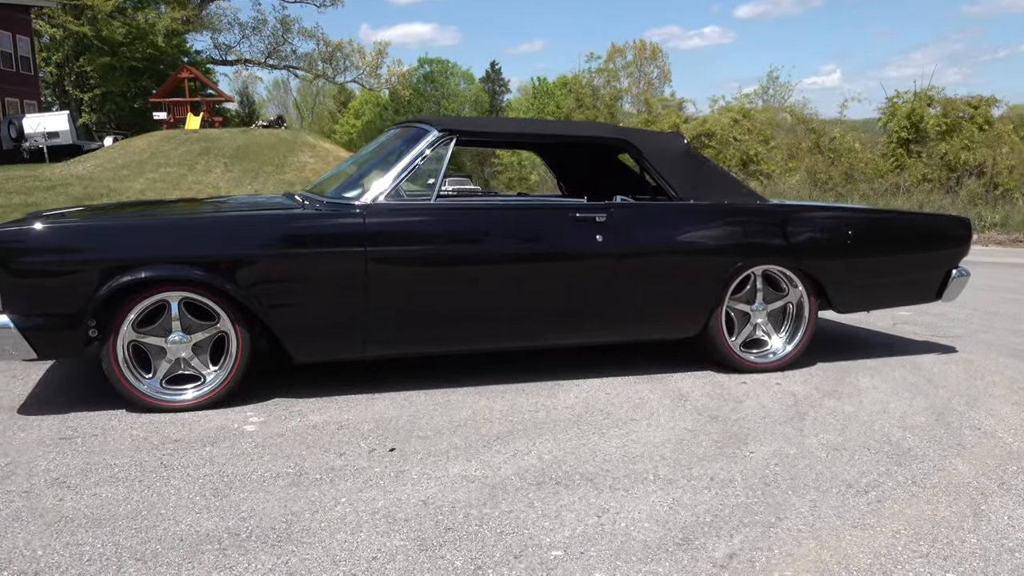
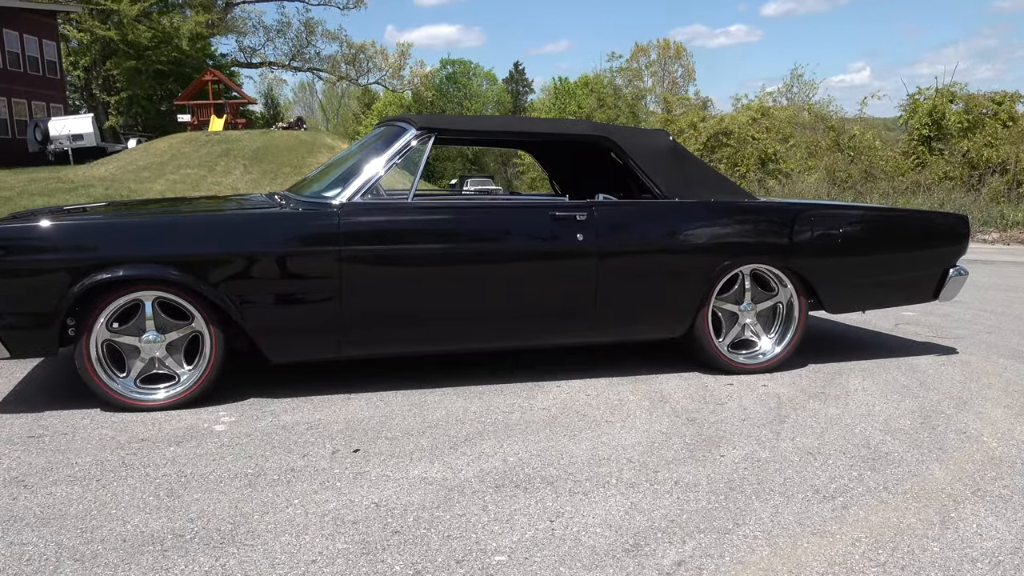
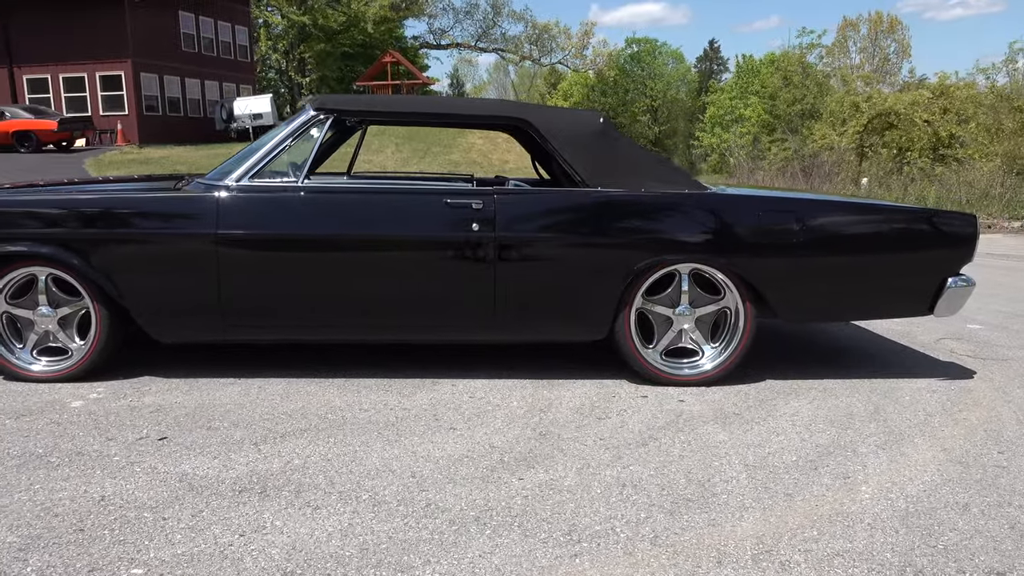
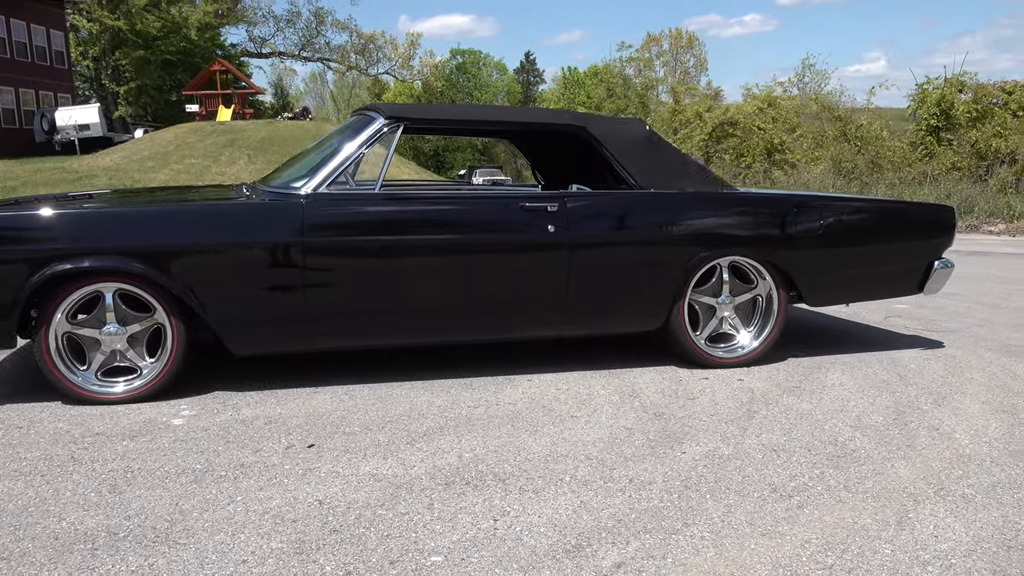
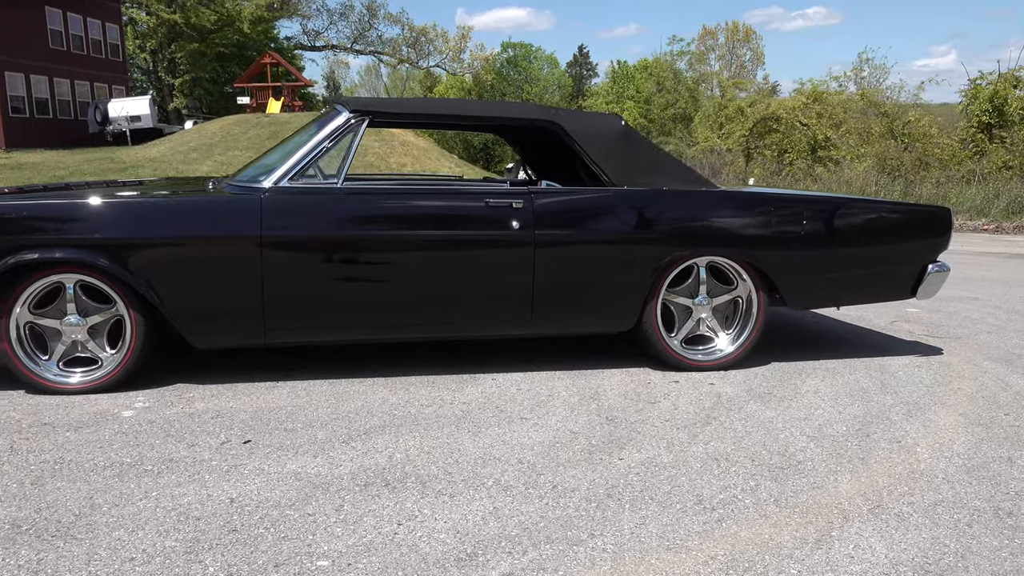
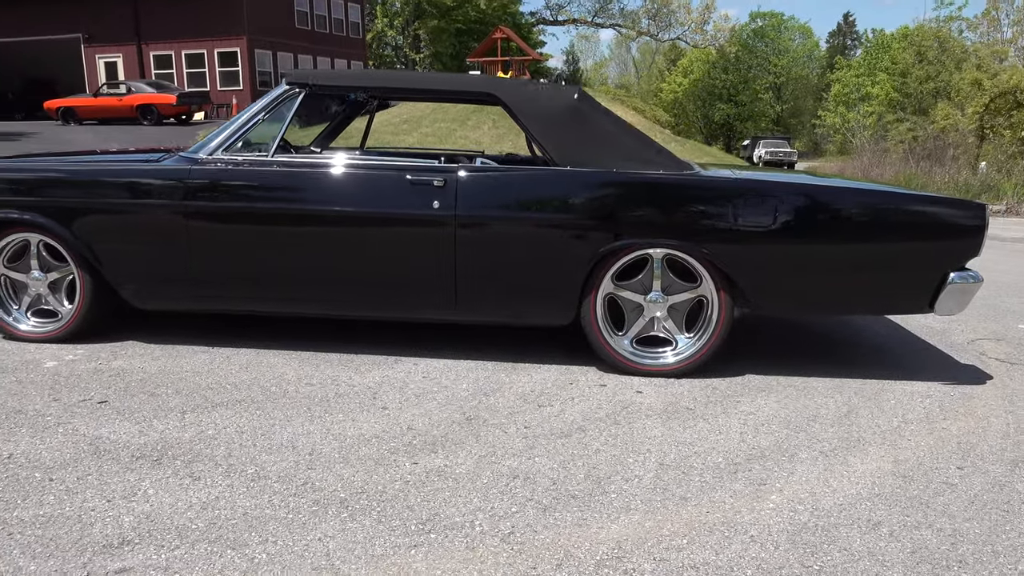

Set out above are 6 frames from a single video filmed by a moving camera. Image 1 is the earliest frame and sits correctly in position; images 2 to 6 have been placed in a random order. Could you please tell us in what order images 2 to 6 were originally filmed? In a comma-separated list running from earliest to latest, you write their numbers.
2, 4, 5, 3, 6
